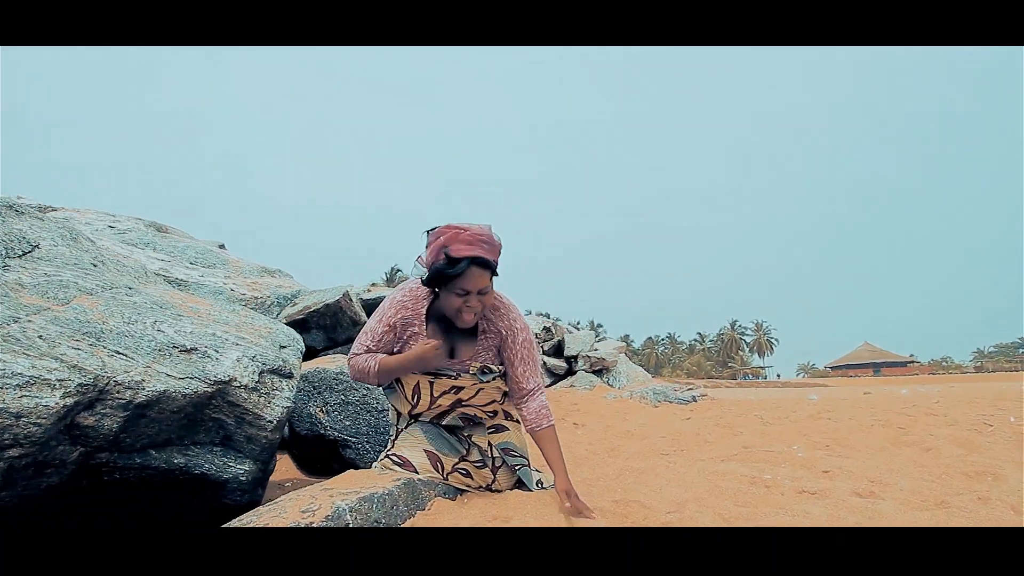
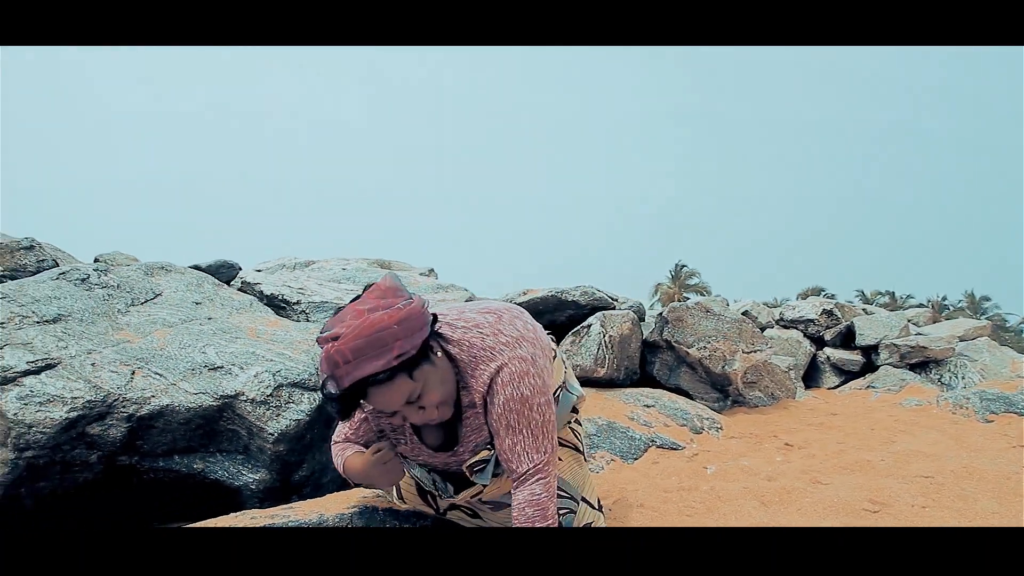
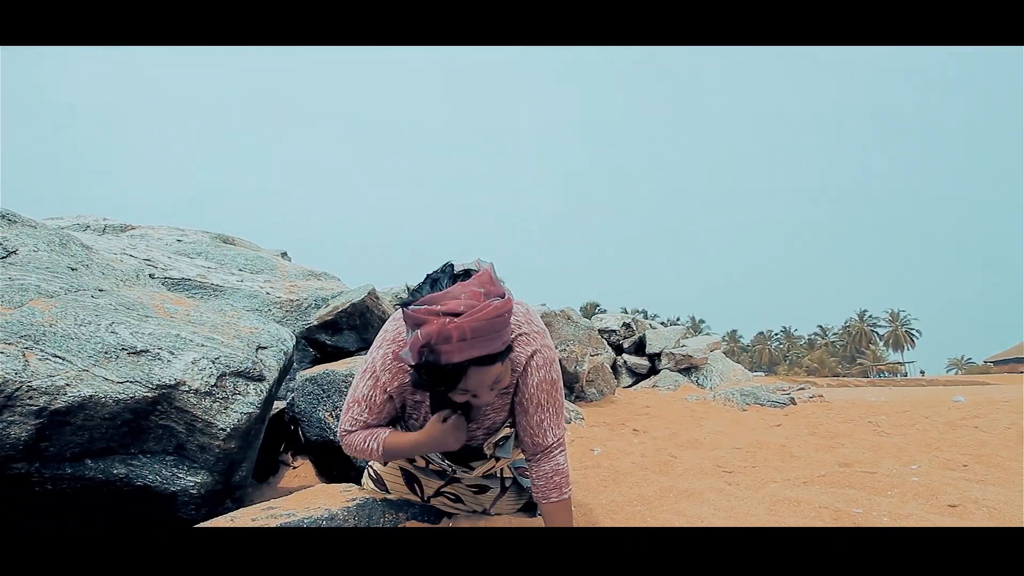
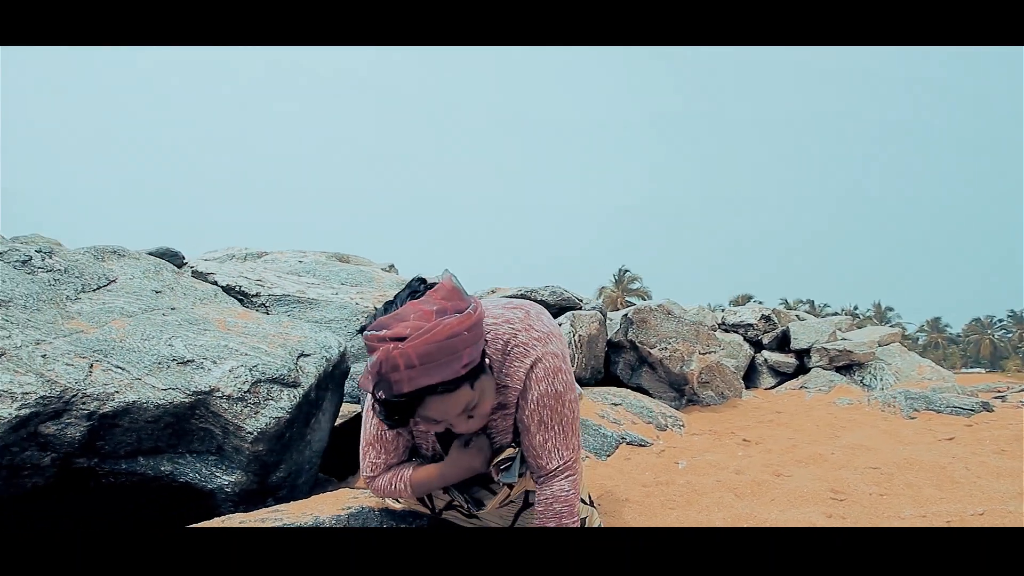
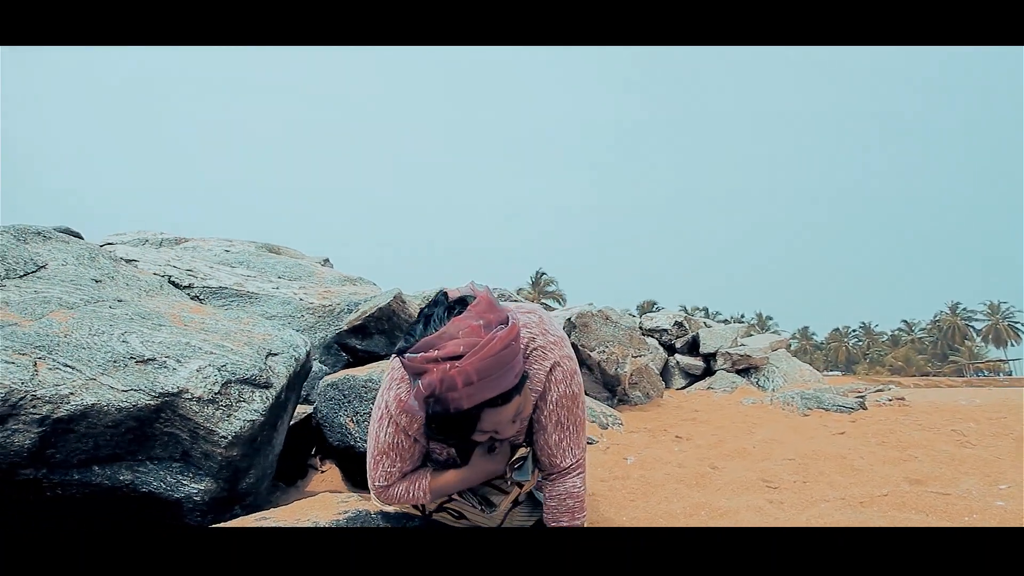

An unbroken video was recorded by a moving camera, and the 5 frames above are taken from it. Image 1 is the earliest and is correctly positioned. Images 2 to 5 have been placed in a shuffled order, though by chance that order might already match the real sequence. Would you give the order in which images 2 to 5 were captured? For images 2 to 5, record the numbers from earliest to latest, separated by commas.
3, 5, 4, 2
